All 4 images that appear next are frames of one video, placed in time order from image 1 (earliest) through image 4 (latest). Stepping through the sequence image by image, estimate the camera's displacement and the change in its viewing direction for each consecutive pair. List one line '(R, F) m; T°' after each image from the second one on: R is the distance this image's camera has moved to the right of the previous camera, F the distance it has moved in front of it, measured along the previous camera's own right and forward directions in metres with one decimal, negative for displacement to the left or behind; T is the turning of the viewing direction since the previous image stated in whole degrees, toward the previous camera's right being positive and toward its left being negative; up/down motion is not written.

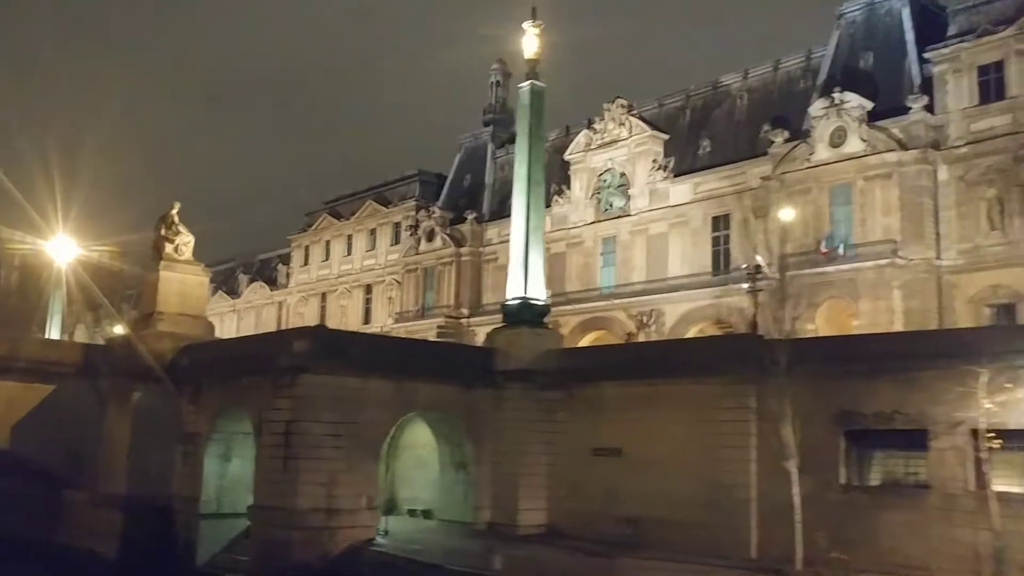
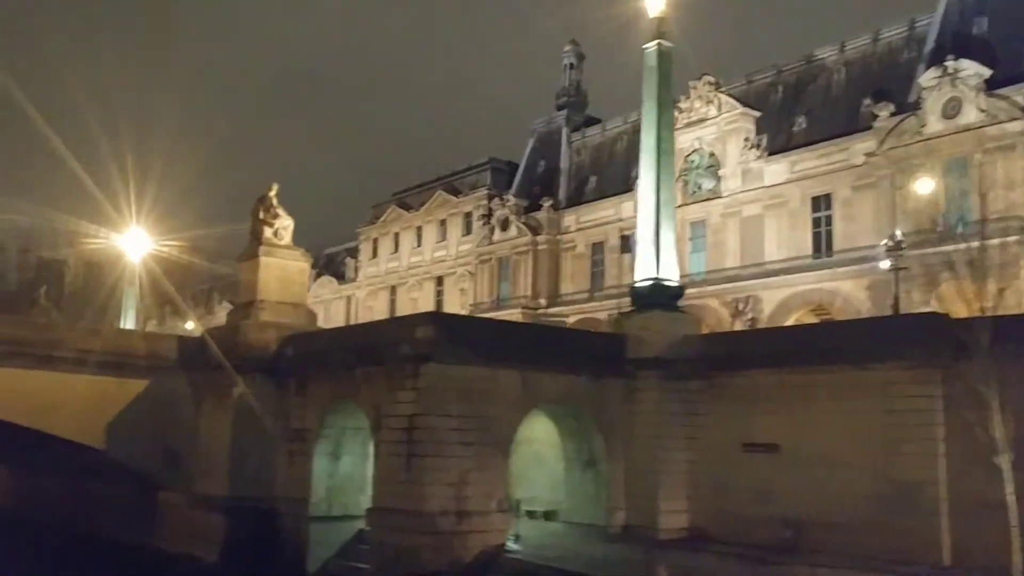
(-1.9, +2.2) m; -3°
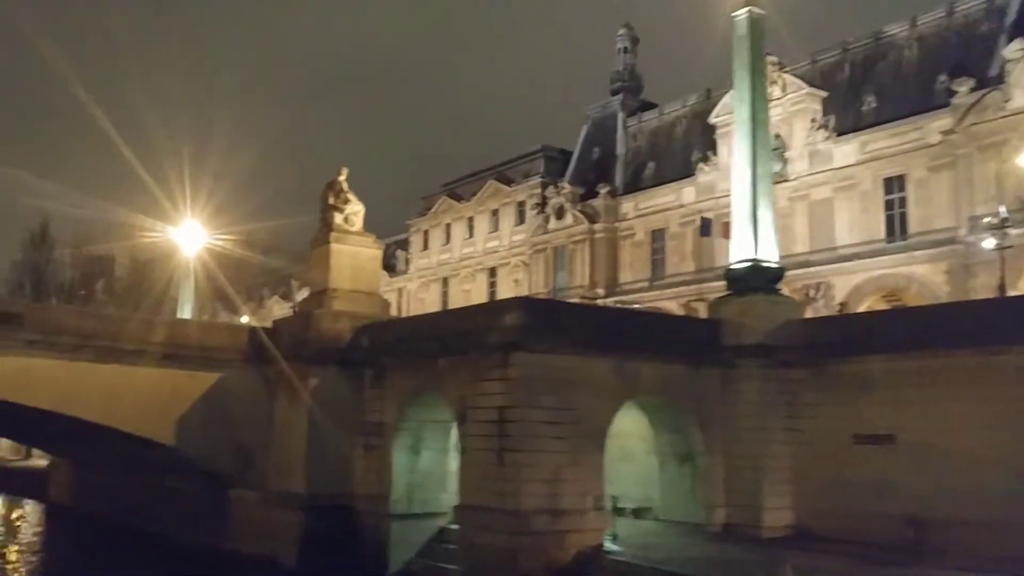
(-1.1, +1.3) m; -2°
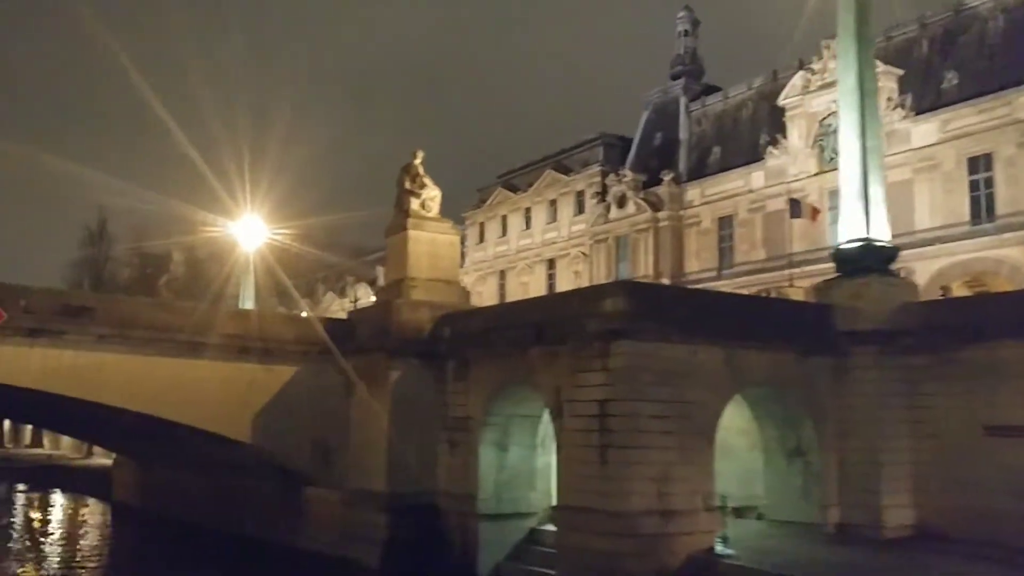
(-1.0, +1.3) m; -3°
